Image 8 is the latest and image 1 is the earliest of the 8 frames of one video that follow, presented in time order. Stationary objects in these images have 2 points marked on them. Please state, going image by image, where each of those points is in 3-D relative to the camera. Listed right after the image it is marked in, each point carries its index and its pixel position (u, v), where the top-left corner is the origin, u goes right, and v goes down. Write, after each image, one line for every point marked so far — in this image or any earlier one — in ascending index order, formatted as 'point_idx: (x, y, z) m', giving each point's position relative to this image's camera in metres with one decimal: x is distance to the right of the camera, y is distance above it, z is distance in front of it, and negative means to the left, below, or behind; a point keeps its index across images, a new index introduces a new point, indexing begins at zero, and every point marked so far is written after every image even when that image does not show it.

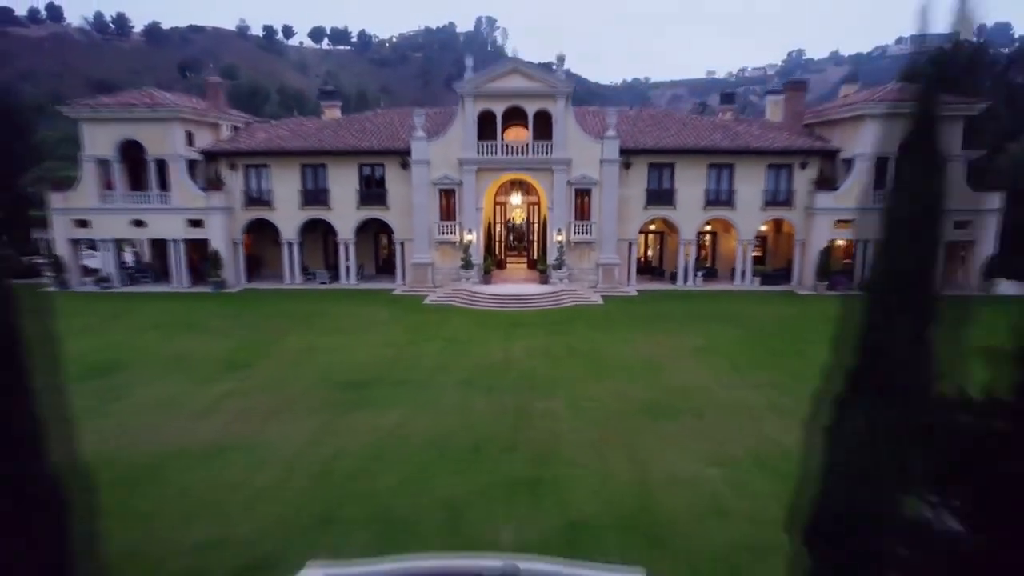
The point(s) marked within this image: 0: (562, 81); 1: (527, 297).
0: (+1.4, +5.9, +19.6) m
1: (+0.4, -0.2, +18.5) m
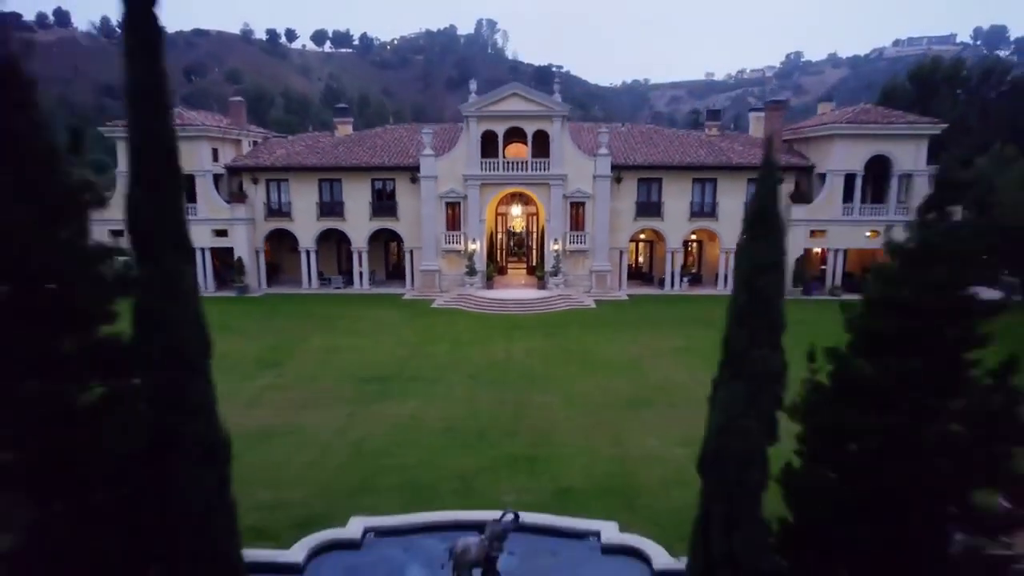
0: (+1.4, +5.7, +21.4) m
1: (+0.4, -0.4, +20.3) m
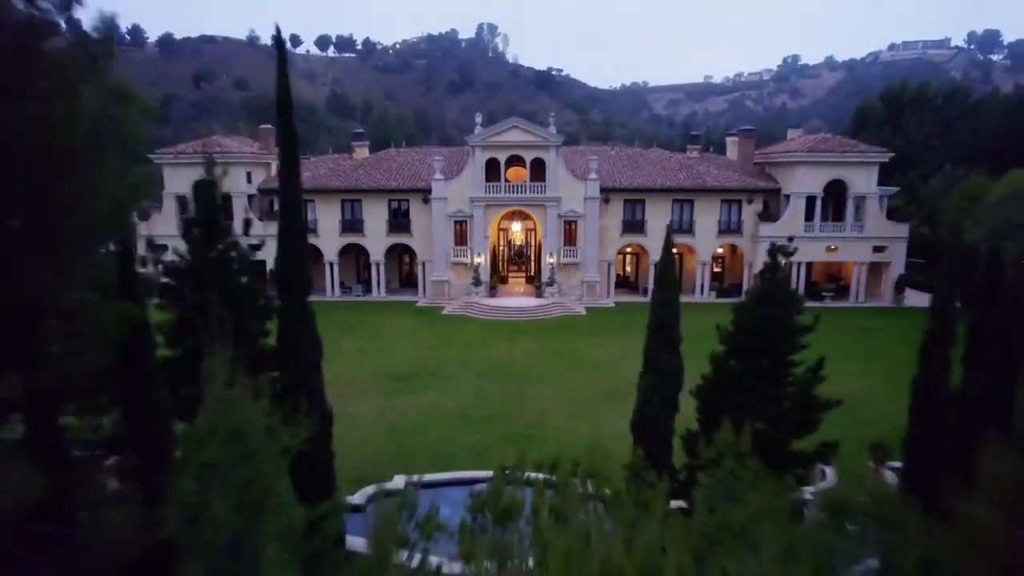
0: (+1.5, +5.4, +24.3) m
1: (+0.5, -0.7, +23.2) m
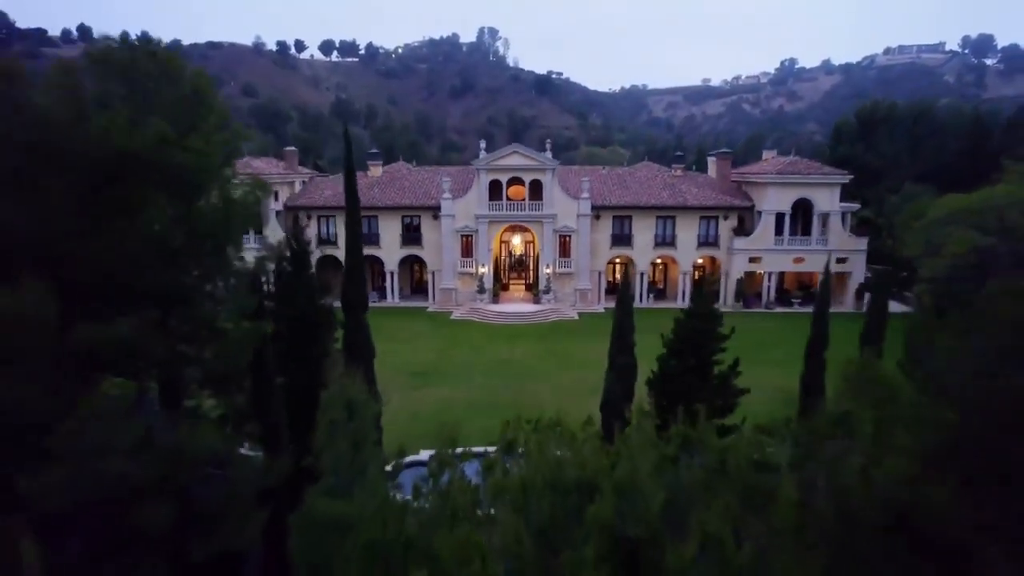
0: (+1.5, +5.1, +27.2) m
1: (+0.5, -1.0, +26.1) m
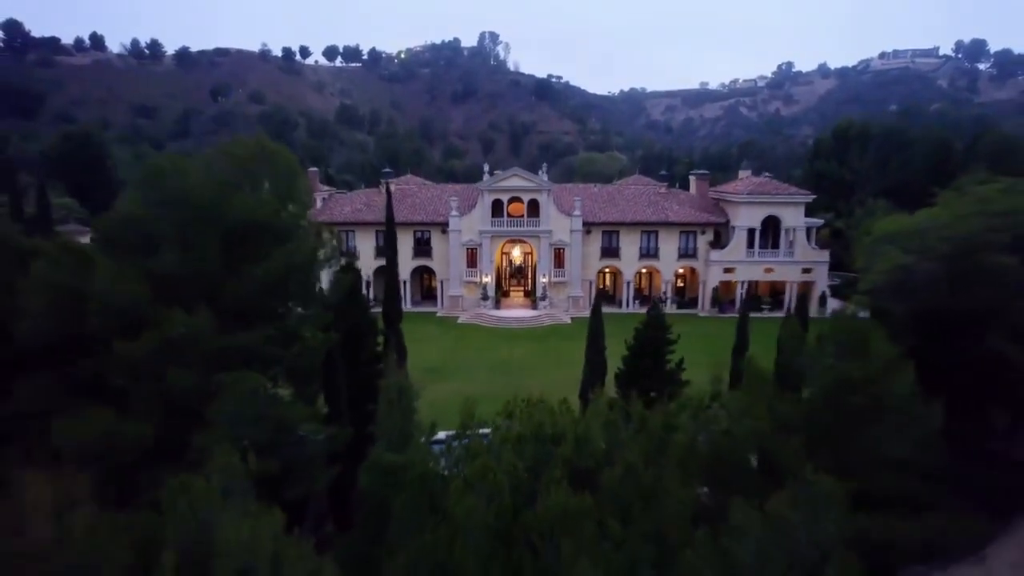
0: (+1.5, +4.8, +30.6) m
1: (+0.5, -1.3, +29.5) m
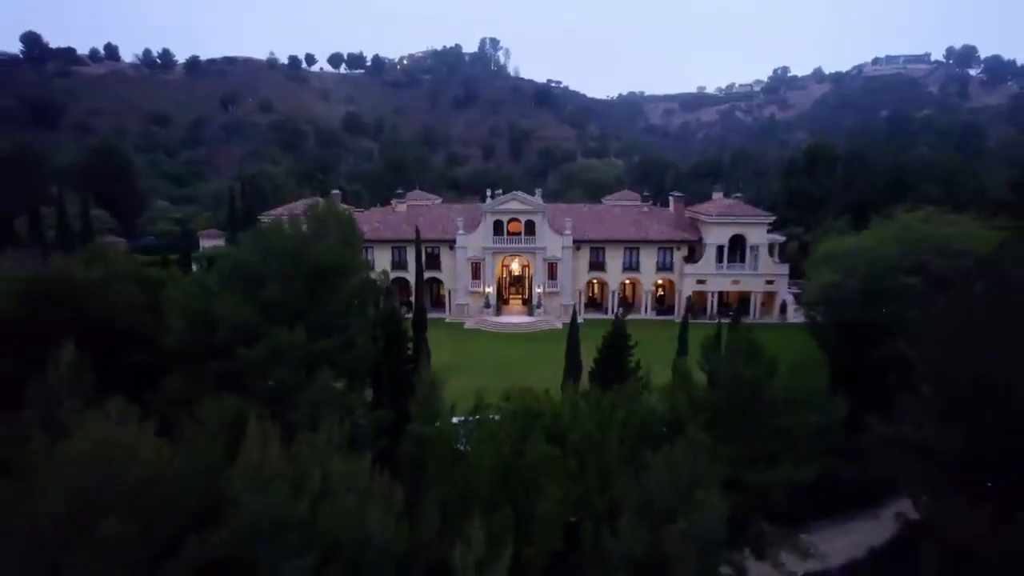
0: (+1.5, +4.3, +35.0) m
1: (+0.4, -1.8, +33.9) m
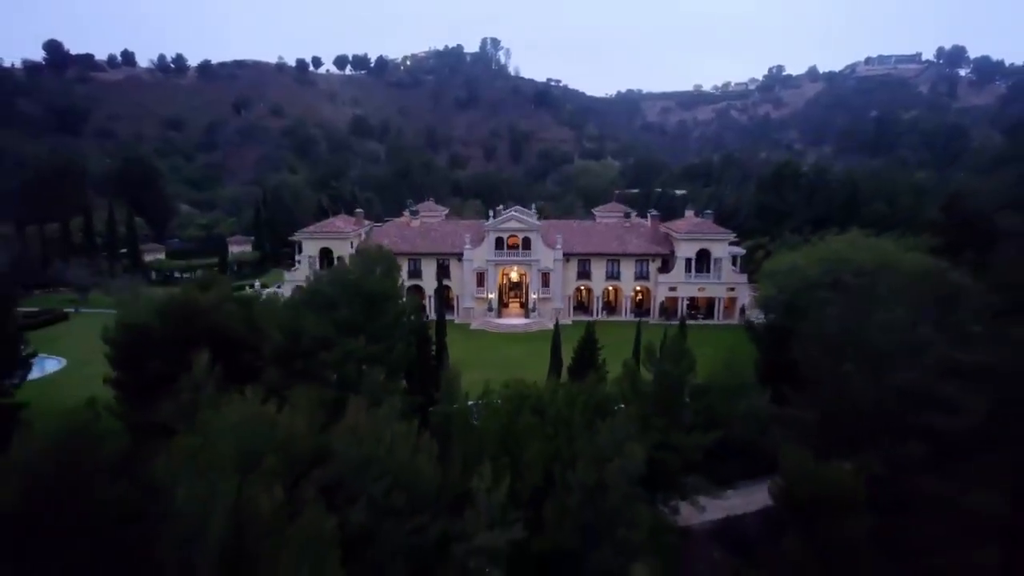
0: (+1.4, +3.9, +41.0) m
1: (+0.4, -2.2, +40.0) m
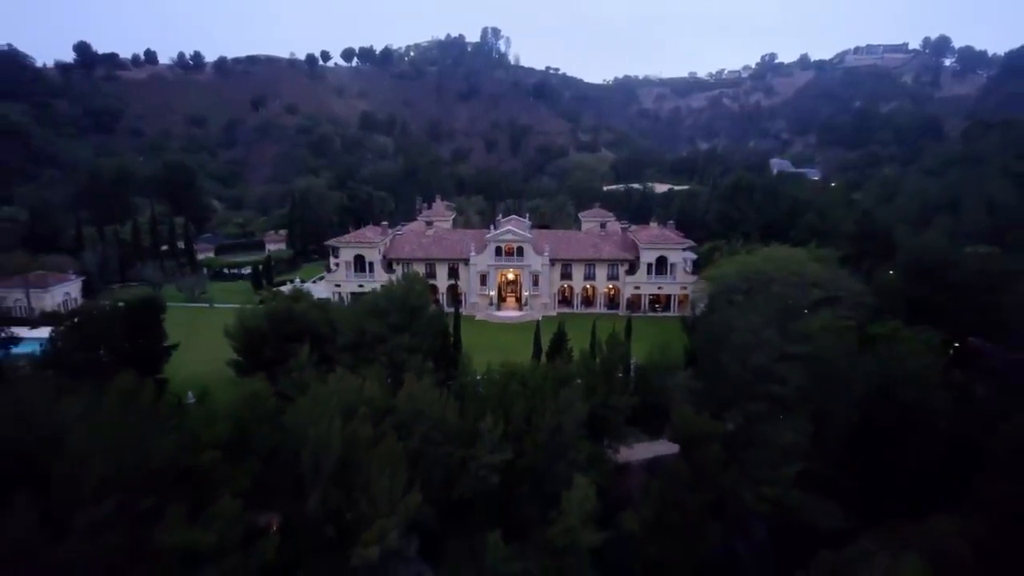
0: (+1.1, +4.0, +51.2) m
1: (+0.1, -2.2, +50.4) m
